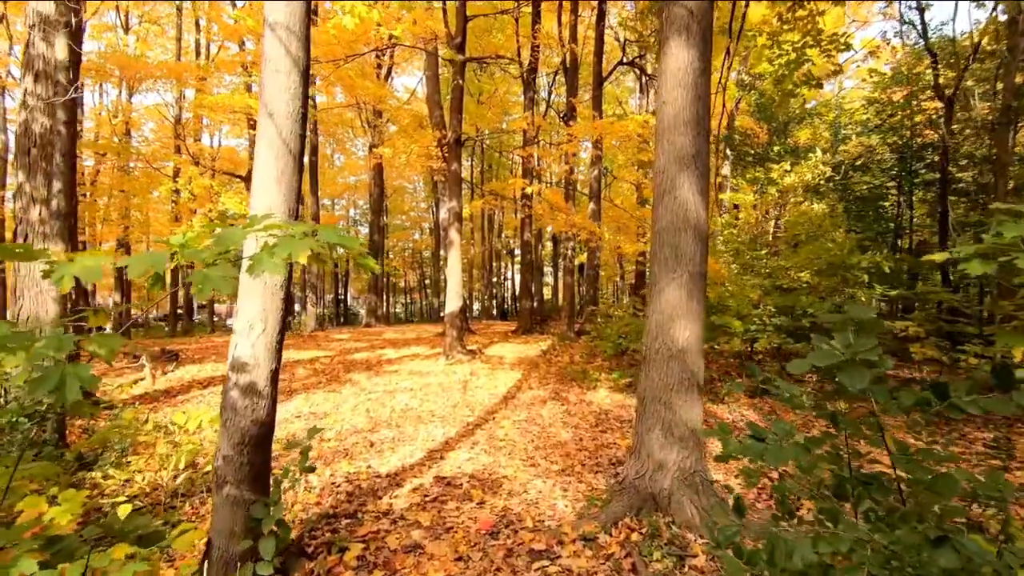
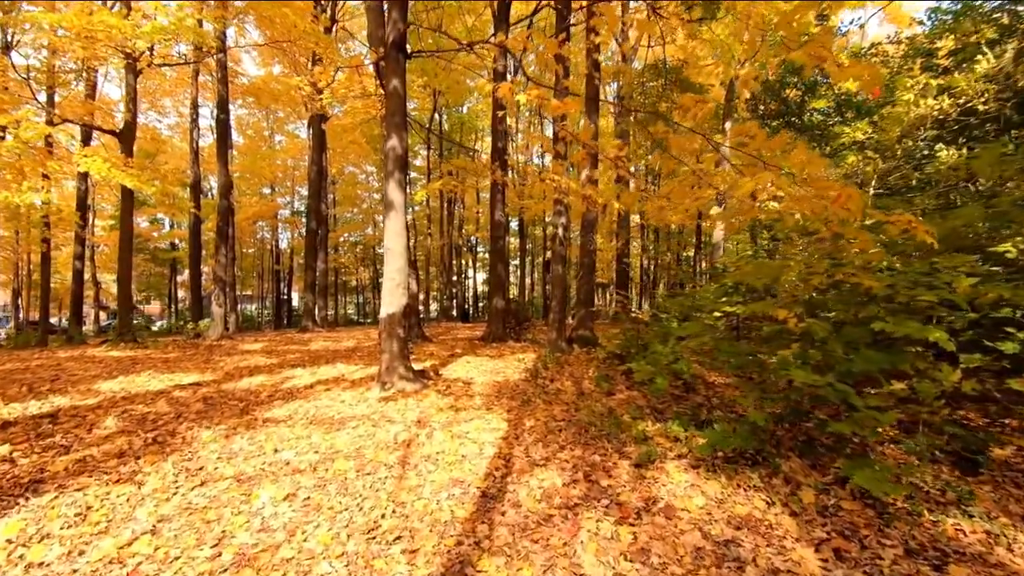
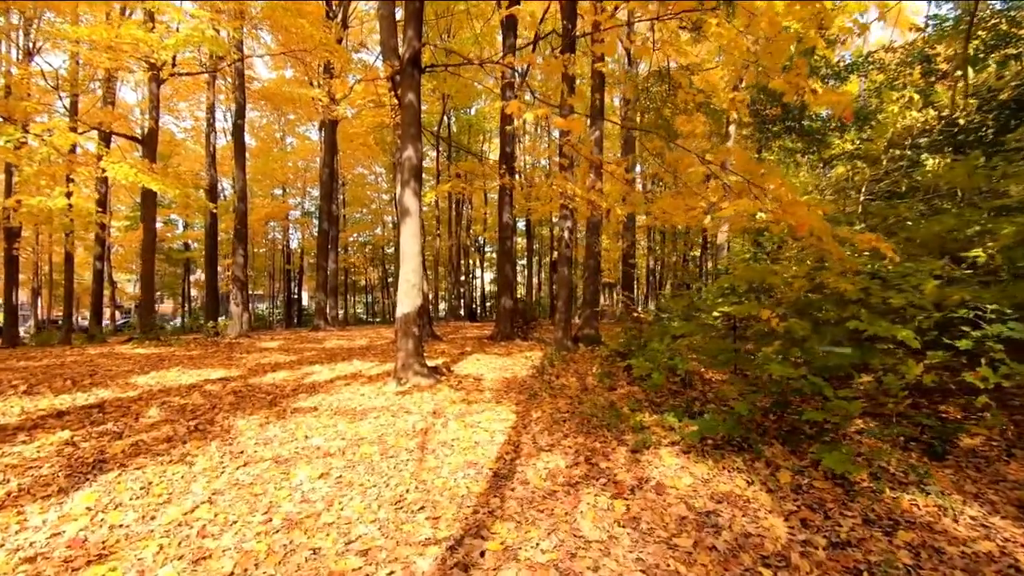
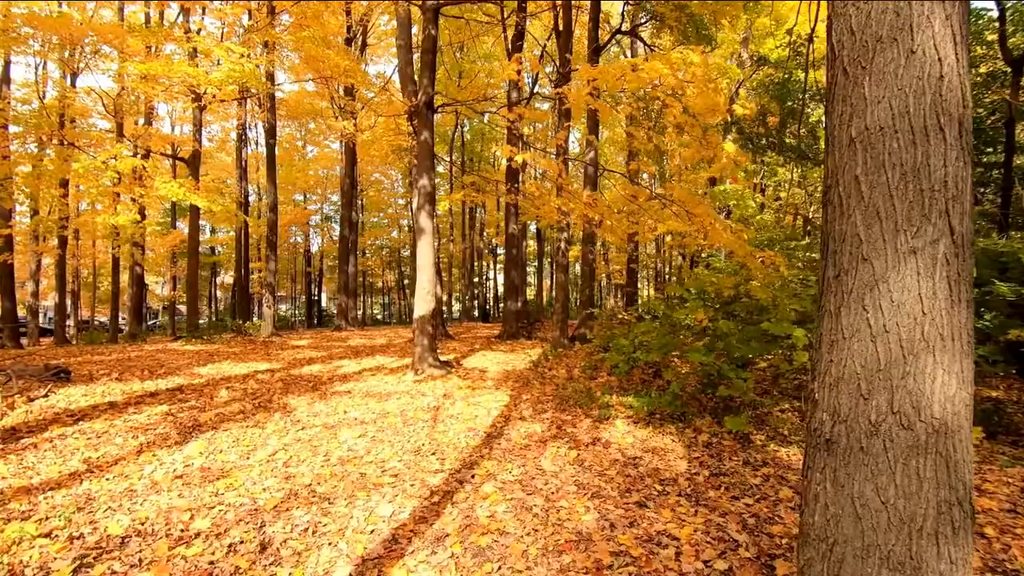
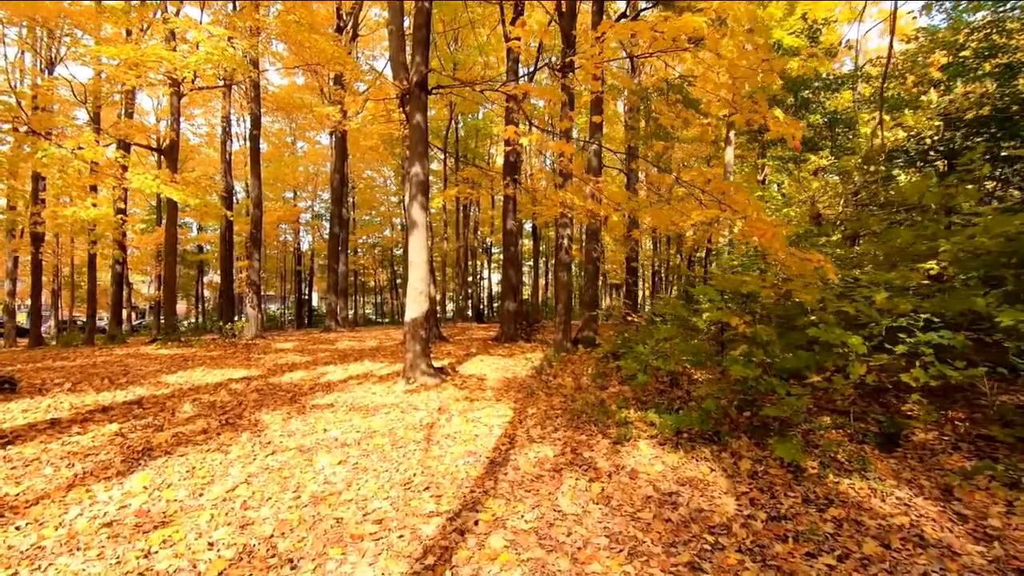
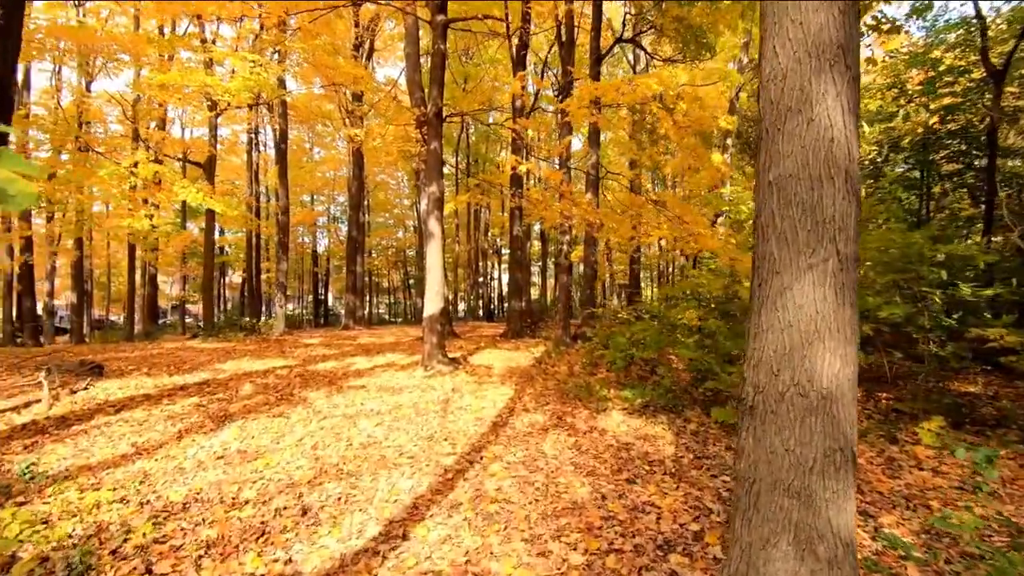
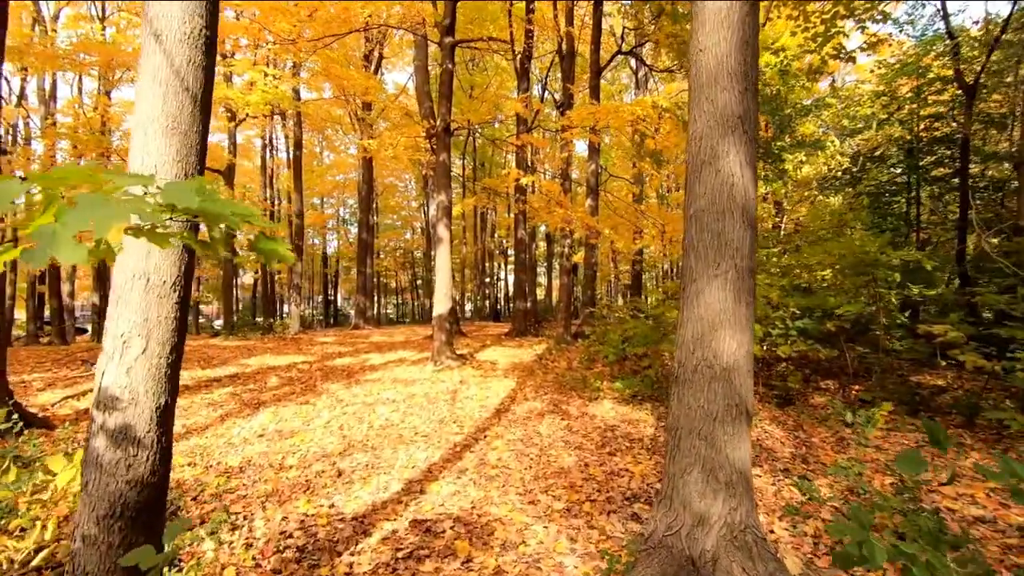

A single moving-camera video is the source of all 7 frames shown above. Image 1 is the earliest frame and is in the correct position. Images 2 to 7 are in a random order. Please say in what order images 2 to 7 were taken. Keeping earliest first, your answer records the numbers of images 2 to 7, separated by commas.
7, 6, 4, 5, 3, 2
